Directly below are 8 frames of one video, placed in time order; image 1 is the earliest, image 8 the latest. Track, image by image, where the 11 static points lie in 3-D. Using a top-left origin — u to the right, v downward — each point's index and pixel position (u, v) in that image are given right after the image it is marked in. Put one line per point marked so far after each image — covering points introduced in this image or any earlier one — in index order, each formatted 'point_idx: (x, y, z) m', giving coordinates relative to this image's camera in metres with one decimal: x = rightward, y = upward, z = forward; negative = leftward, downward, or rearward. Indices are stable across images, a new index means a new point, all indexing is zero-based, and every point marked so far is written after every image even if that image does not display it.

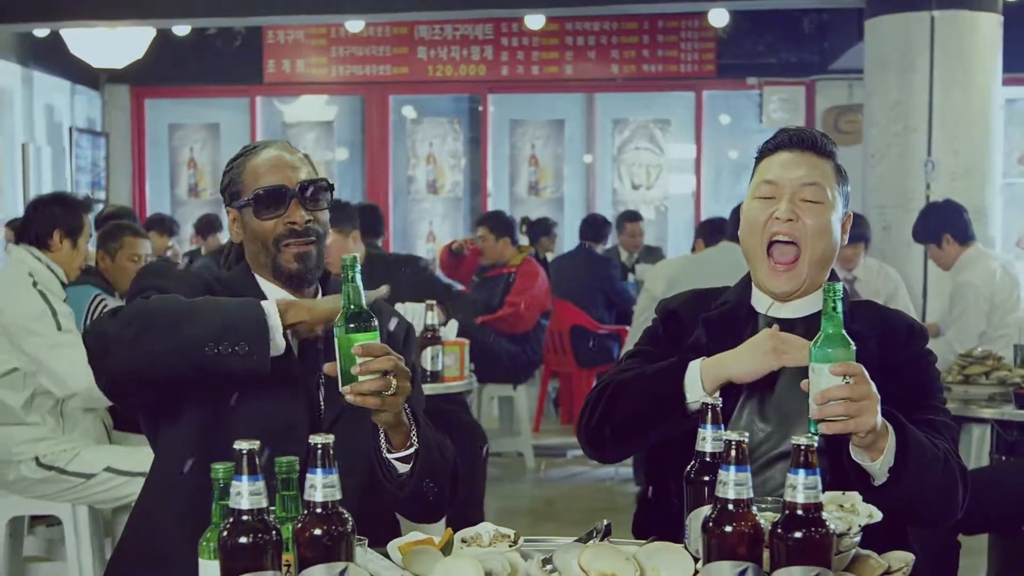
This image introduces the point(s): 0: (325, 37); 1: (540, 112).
0: (-1.2, +1.6, +6.8) m
1: (+0.2, +1.2, +7.4) m
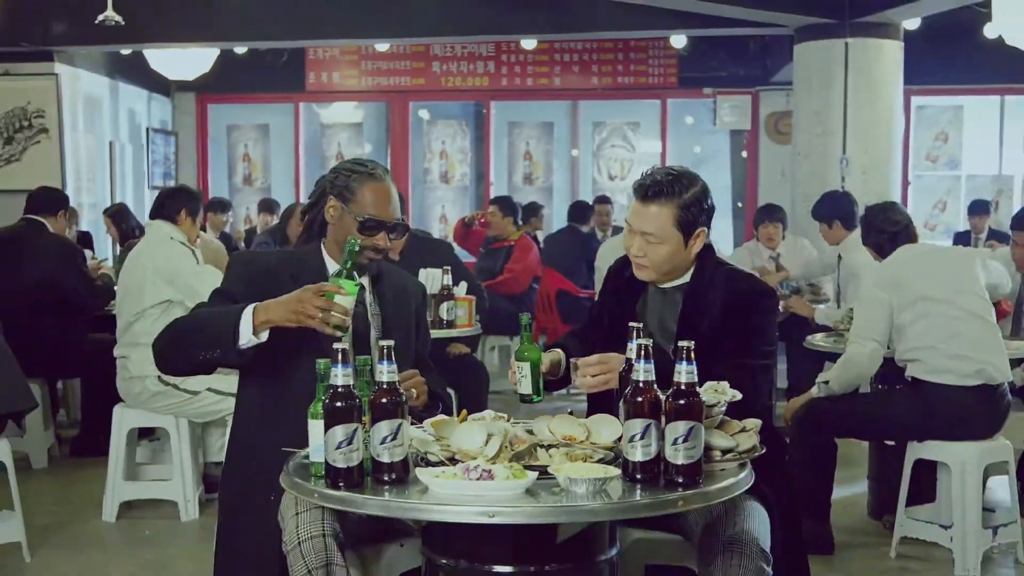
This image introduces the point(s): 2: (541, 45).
0: (-1.2, +1.8, +8.2) m
1: (+0.2, +1.4, +8.7) m
2: (+0.2, +1.8, +8.1) m
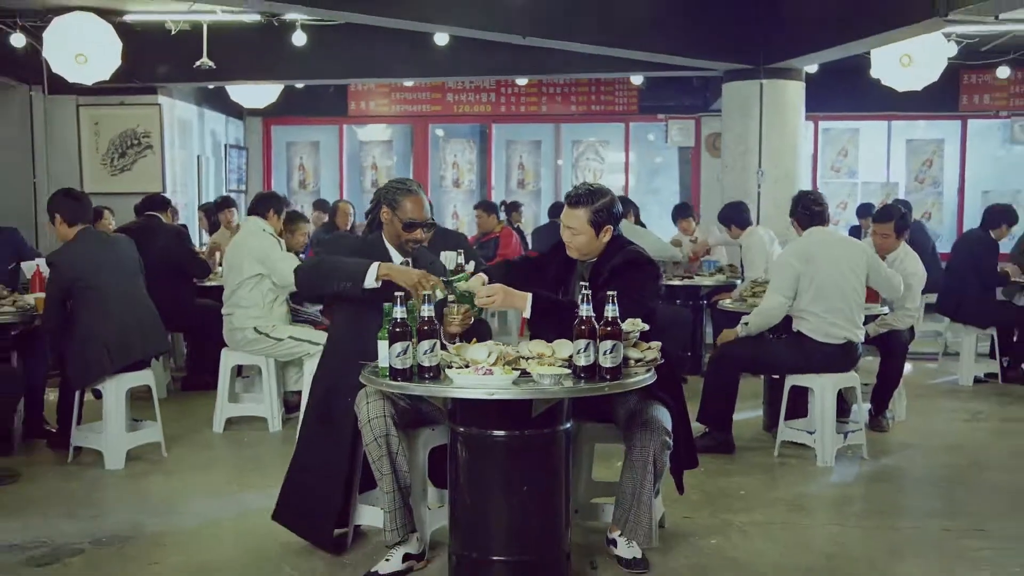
0: (-1.2, +2.0, +10.4) m
1: (+0.1, +1.6, +10.9) m
2: (+0.2, +2.0, +10.3) m
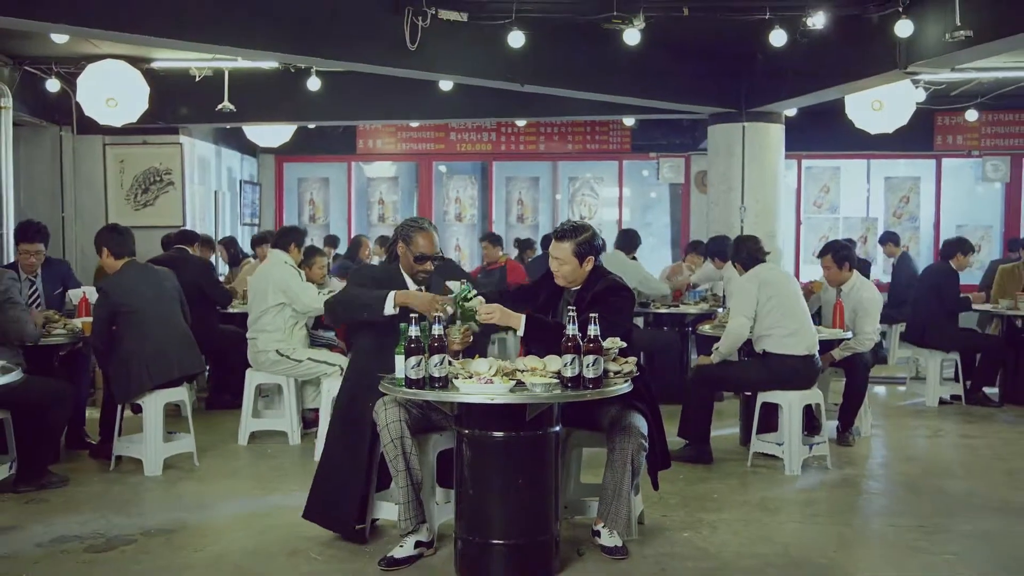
0: (-1.3, +1.7, +11.0) m
1: (+0.1, +1.3, +11.5) m
2: (+0.2, +1.7, +11.0) m
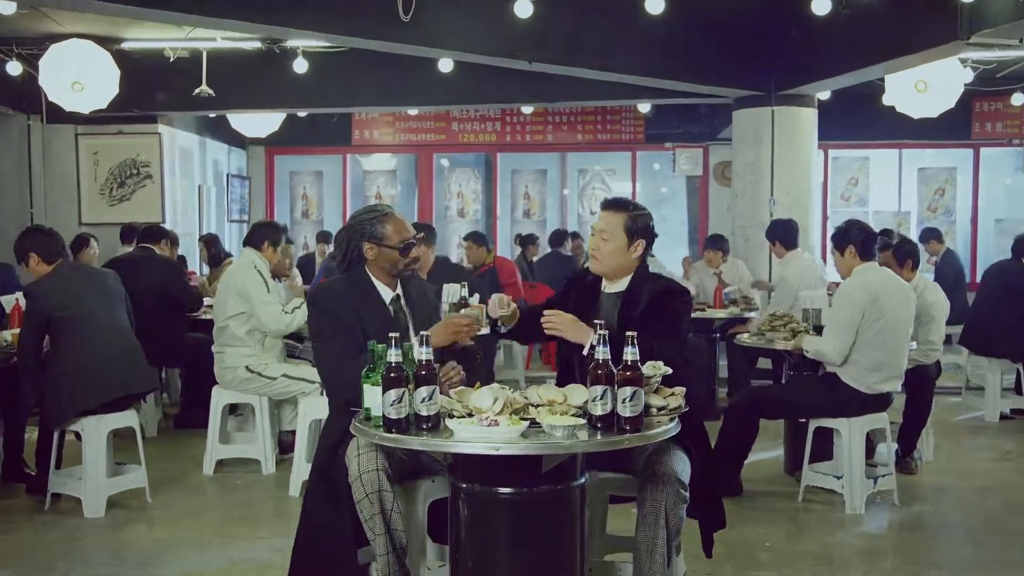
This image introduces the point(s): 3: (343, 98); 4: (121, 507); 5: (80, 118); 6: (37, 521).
0: (-1.2, +1.7, +10.2) m
1: (+0.2, +1.3, +10.7) m
2: (+0.2, +1.7, +10.2) m
3: (-1.4, +1.5, +8.4) m
4: (-1.6, -0.9, +4.3) m
5: (-3.8, +1.5, +9.1) m
6: (-1.9, -0.9, +4.1) m
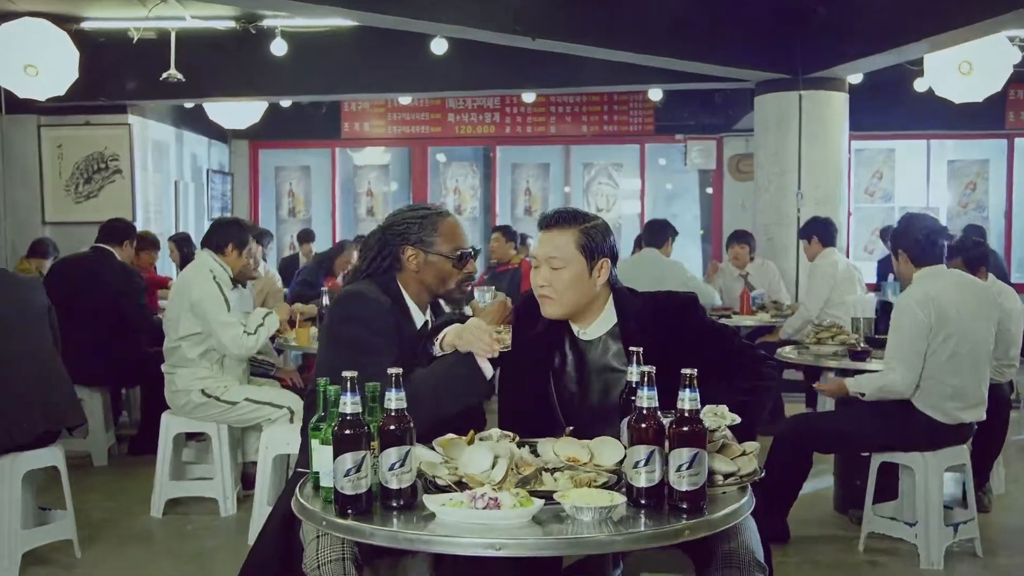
0: (-1.2, +1.7, +9.5) m
1: (+0.2, +1.3, +10.0) m
2: (+0.2, +1.7, +9.4) m
3: (-1.4, +1.5, +7.6) m
4: (-1.6, -1.0, +3.6) m
5: (-3.8, +1.5, +8.4) m
6: (-1.9, -1.0, +3.4) m
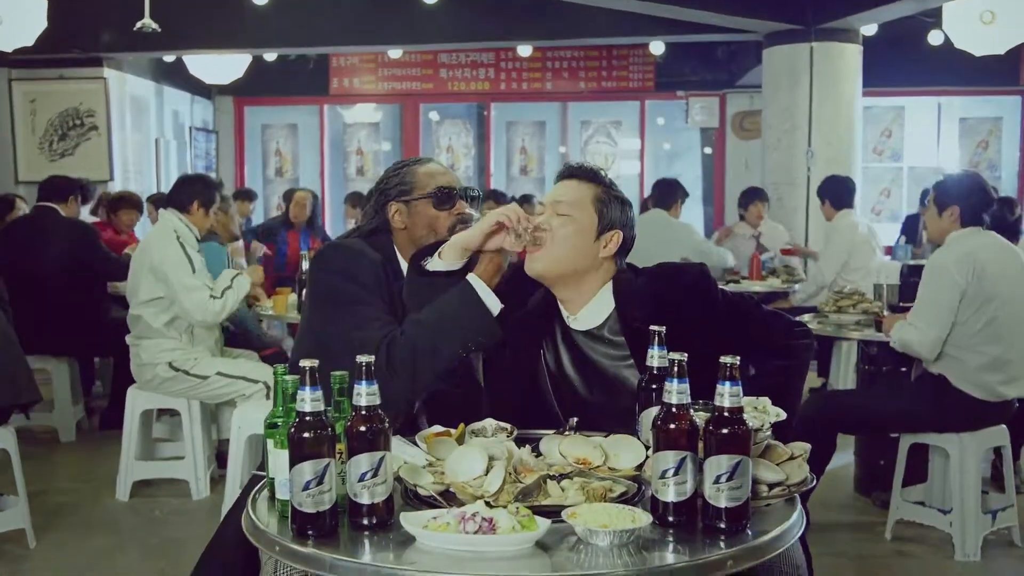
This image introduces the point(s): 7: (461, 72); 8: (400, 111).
0: (-1.2, +2.0, +9.1) m
1: (+0.2, +1.6, +9.6) m
2: (+0.2, +2.0, +9.0) m
3: (-1.4, +1.8, +7.2) m
4: (-1.6, -0.8, +3.3) m
5: (-3.9, +1.8, +8.0) m
6: (-1.9, -0.9, +3.0) m
7: (-0.5, +1.9, +9.1) m
8: (-1.1, +1.7, +9.7) m
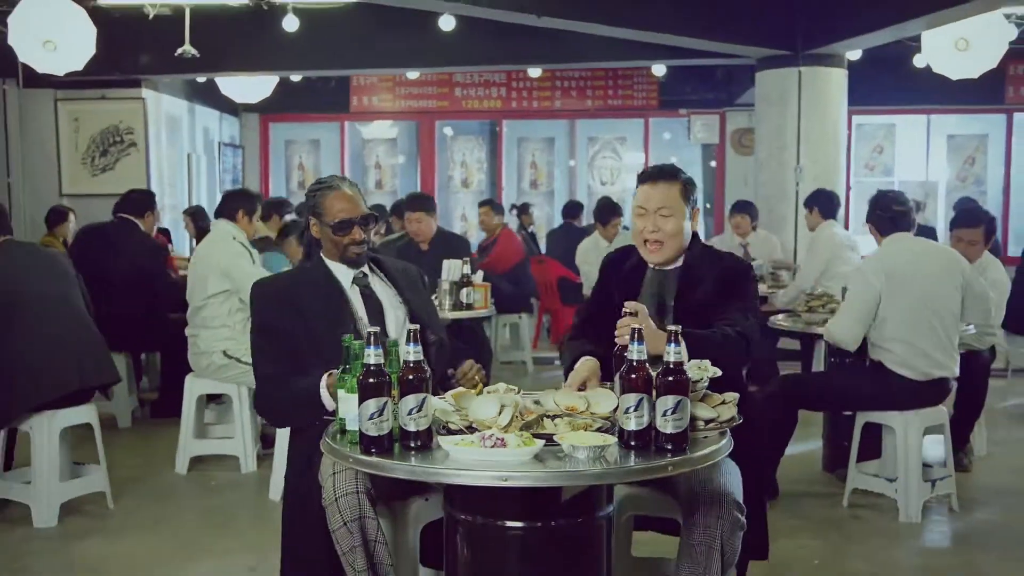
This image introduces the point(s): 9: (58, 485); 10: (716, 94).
0: (-1.1, +1.9, +9.7) m
1: (+0.3, +1.5, +10.2) m
2: (+0.3, +1.9, +9.6) m
3: (-1.3, +1.7, +7.8) m
4: (-1.6, -0.8, +3.8) m
5: (-3.8, +1.7, +8.6) m
6: (-1.9, -0.8, +3.6) m
7: (-0.4, +1.9, +9.6) m
8: (-1.0, +1.6, +10.3) m
9: (-1.6, -0.7, +3.7) m
10: (+1.9, +1.8, +9.6) m
